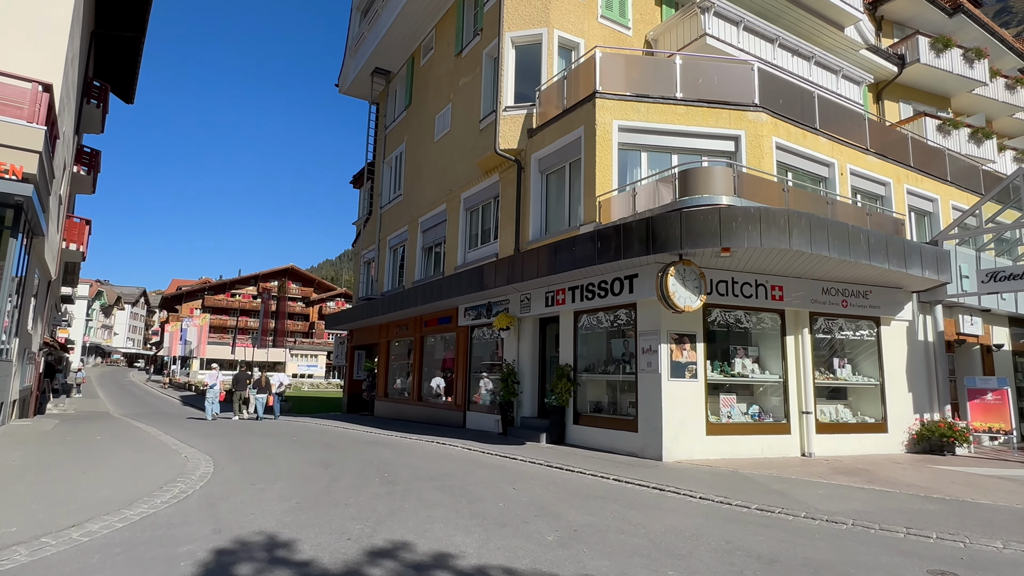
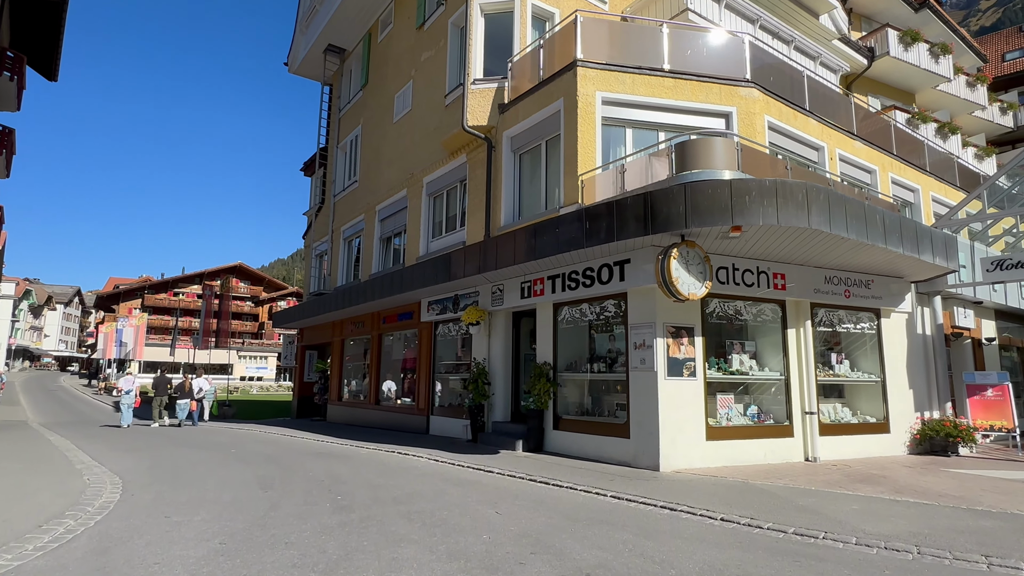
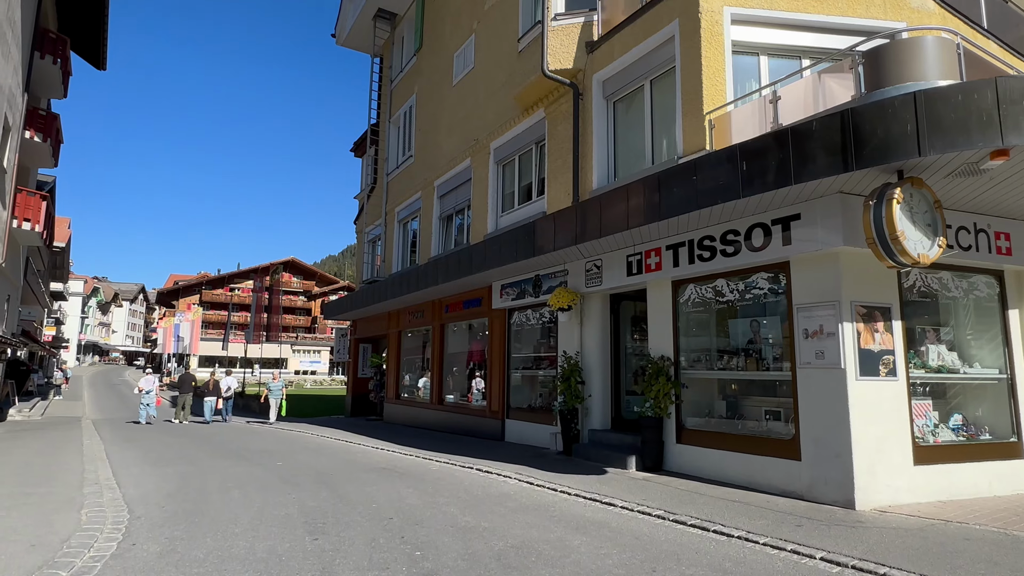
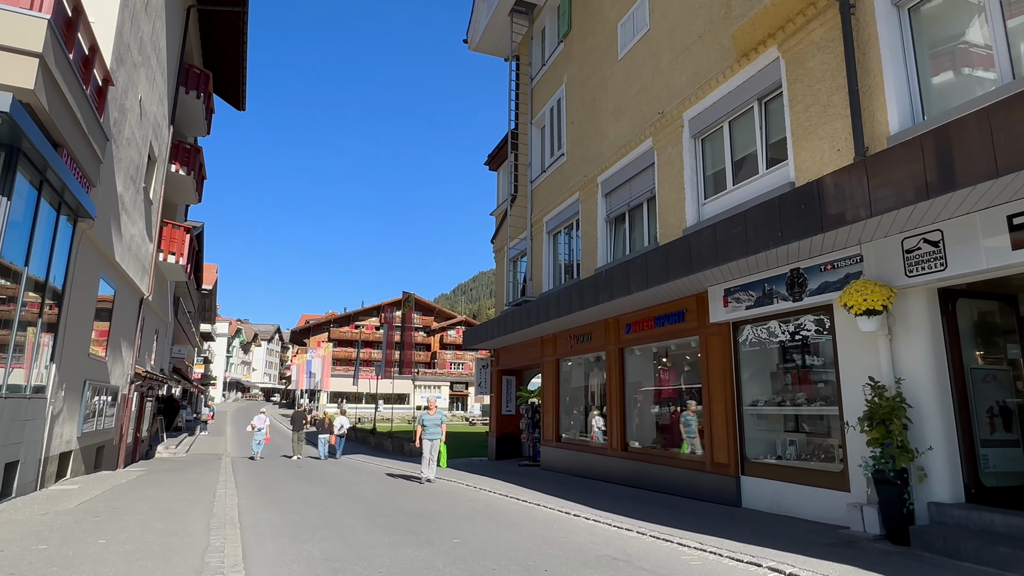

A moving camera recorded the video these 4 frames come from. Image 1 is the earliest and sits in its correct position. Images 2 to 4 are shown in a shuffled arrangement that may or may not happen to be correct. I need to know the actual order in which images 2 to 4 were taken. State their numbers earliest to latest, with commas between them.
2, 3, 4
